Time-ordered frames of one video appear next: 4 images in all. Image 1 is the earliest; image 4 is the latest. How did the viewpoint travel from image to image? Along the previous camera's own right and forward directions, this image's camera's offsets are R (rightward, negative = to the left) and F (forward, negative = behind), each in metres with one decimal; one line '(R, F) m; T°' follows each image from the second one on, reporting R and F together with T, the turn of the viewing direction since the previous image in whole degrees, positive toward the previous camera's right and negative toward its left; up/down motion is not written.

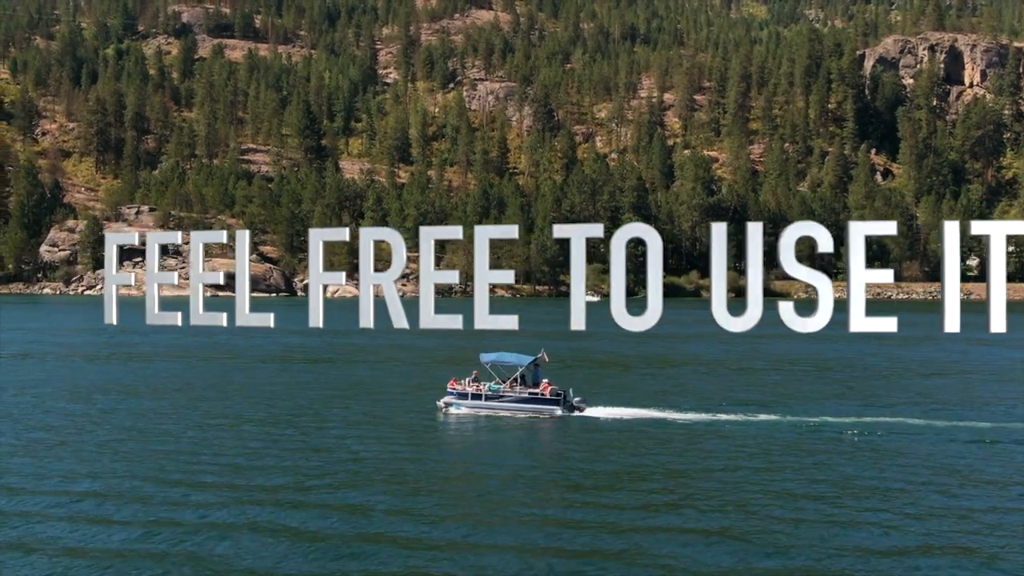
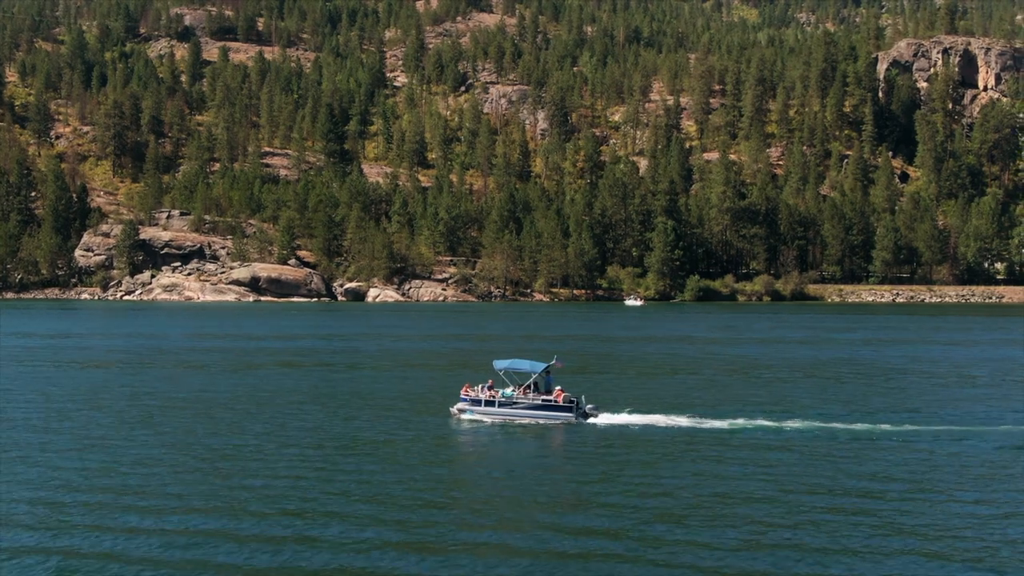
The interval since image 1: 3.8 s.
(-4.4, +0.7) m; 0°
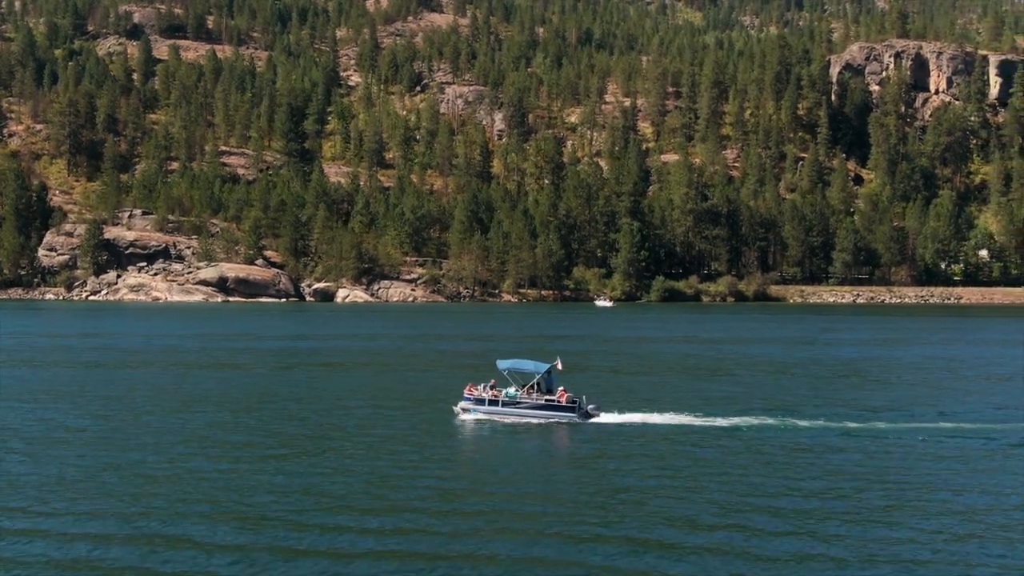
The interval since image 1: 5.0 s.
(-2.0, -0.1) m; +3°
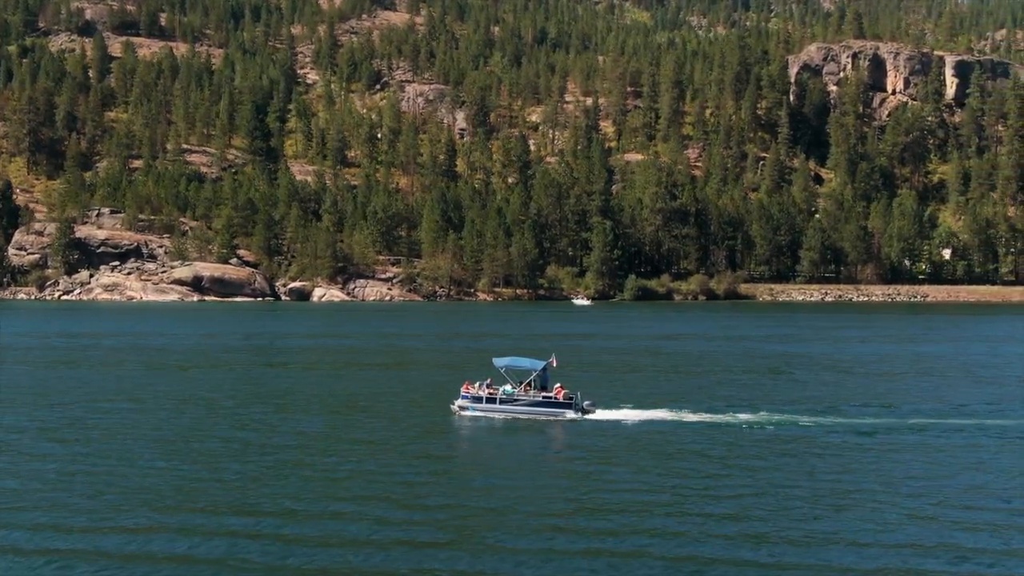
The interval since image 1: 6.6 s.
(-2.4, -0.1) m; +2°
